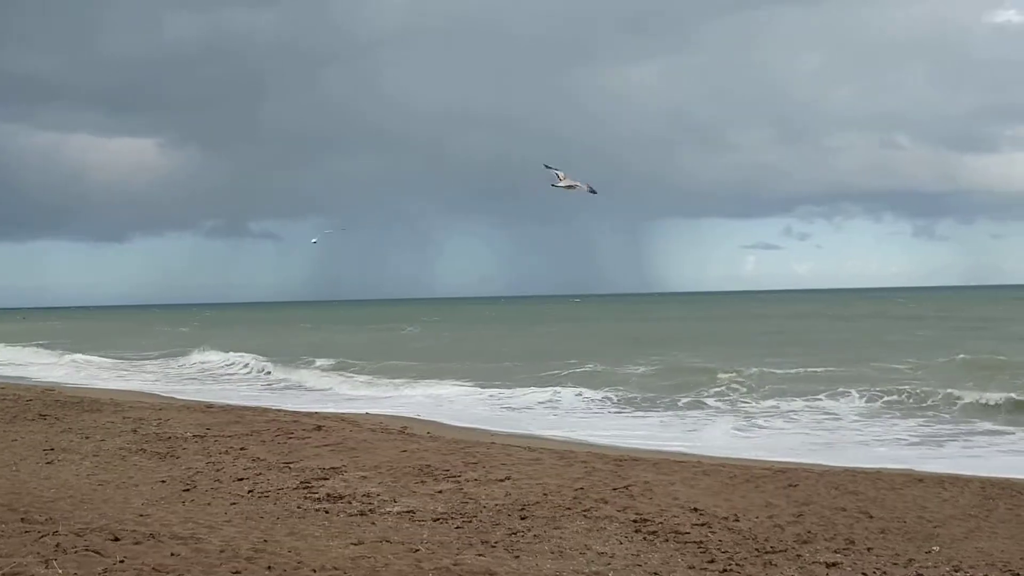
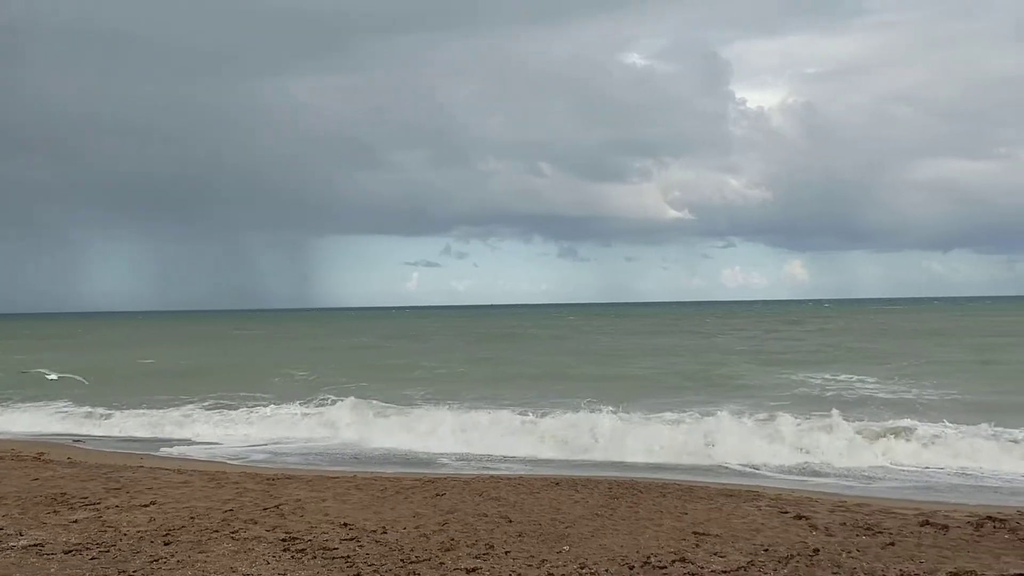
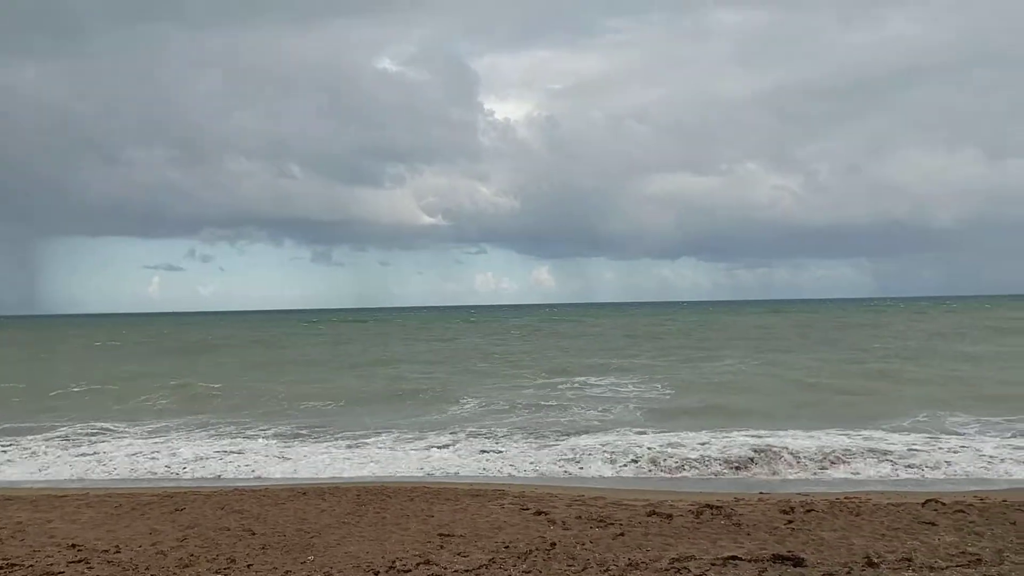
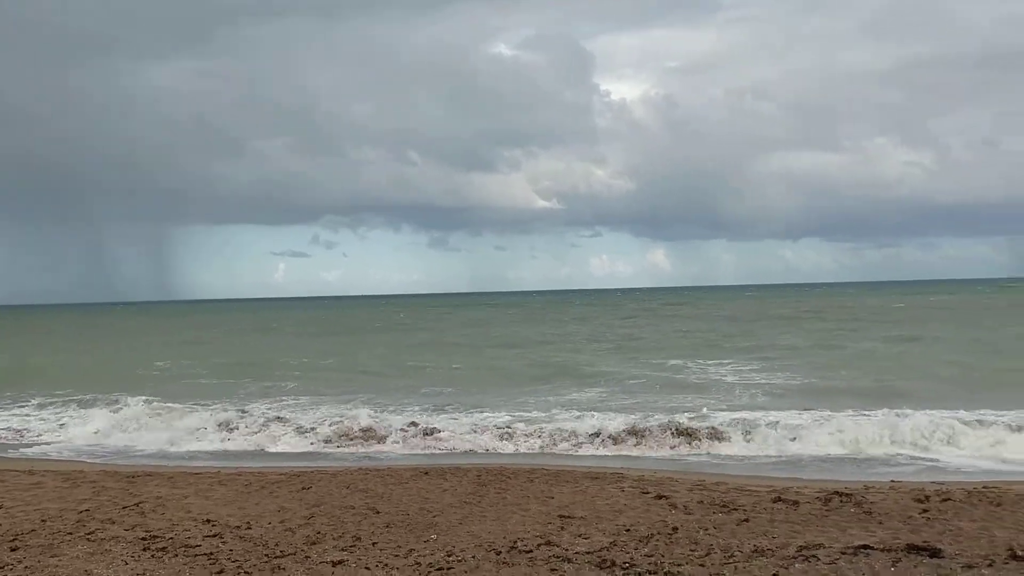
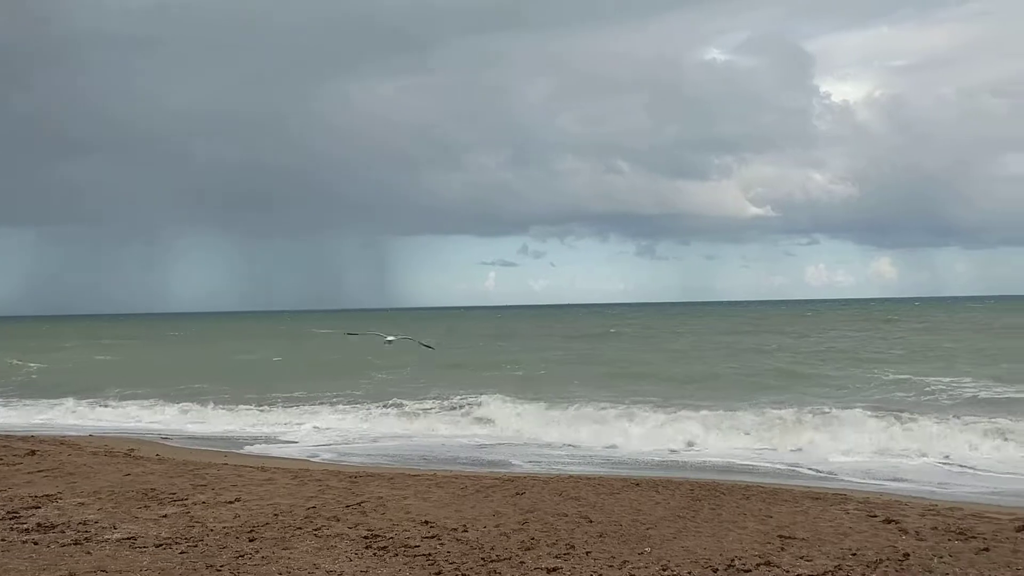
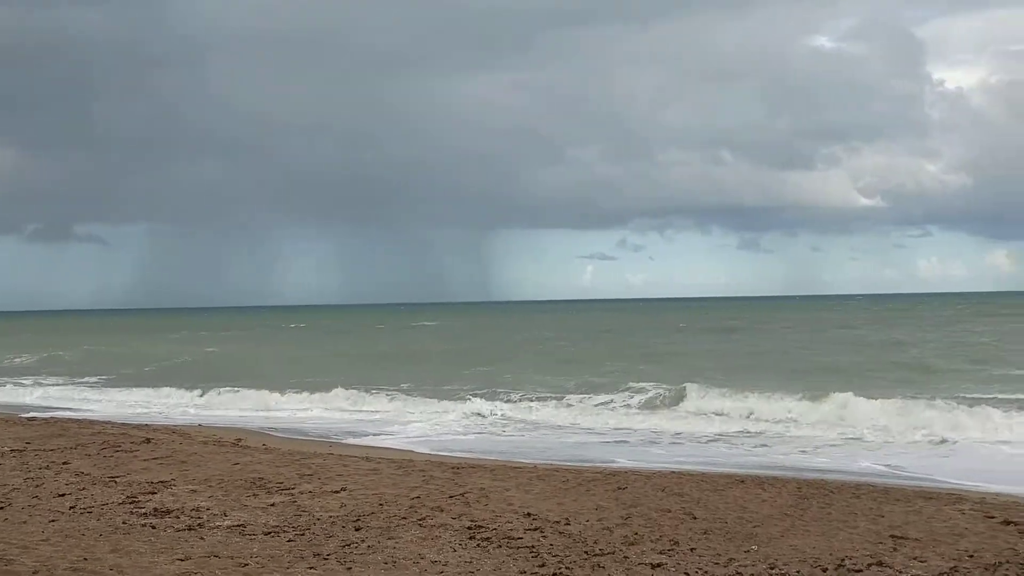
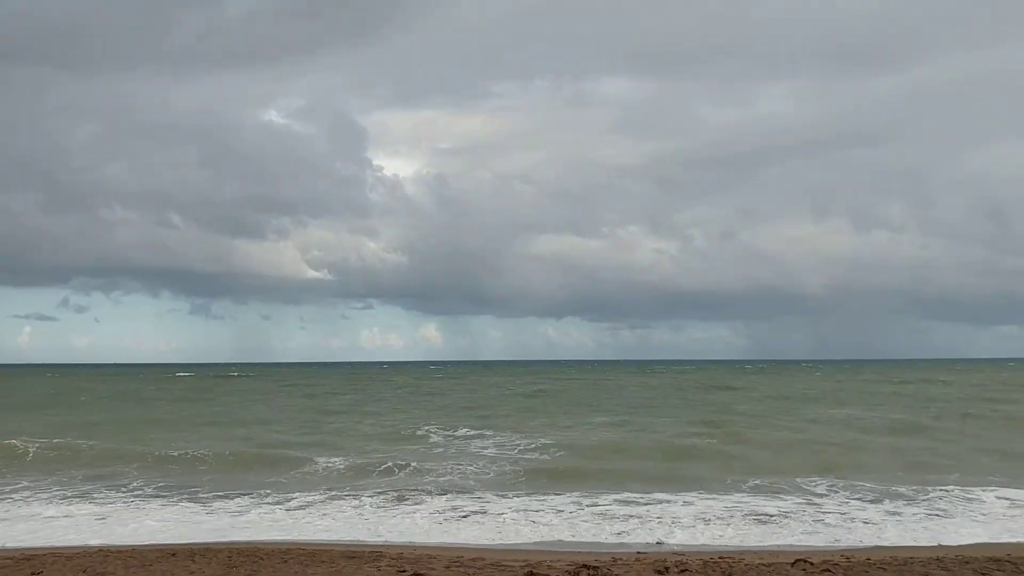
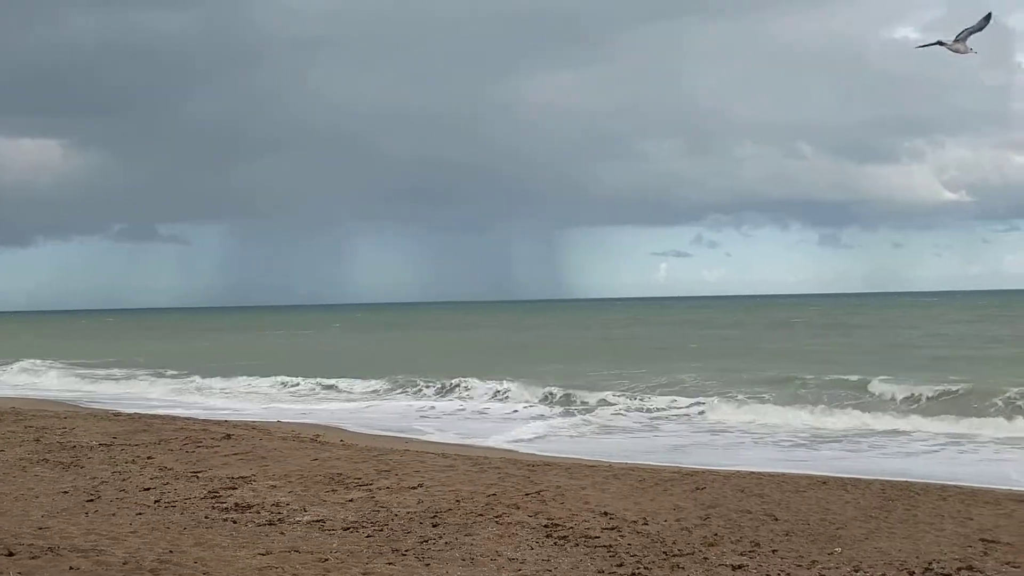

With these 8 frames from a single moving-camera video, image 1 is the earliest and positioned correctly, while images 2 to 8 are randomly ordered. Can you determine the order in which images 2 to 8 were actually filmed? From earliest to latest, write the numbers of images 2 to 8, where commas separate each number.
8, 6, 5, 2, 4, 3, 7
